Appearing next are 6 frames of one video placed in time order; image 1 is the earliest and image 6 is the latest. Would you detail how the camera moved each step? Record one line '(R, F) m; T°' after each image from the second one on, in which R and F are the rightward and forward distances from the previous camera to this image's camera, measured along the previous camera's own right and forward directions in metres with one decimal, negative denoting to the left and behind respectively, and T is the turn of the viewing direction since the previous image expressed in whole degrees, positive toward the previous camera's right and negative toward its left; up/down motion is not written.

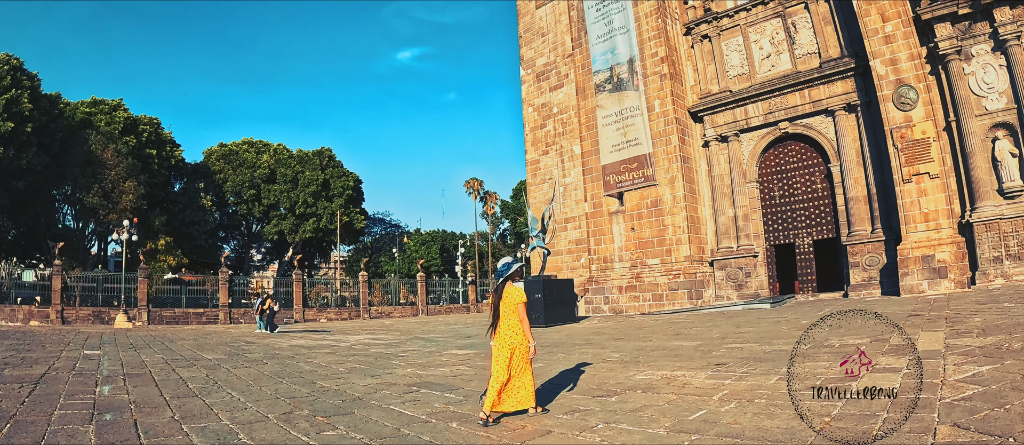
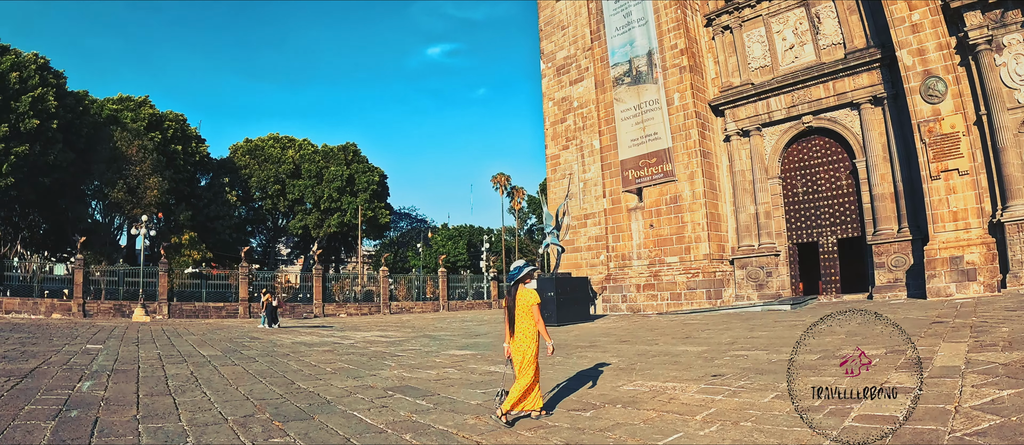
(+0.7, +0.2) m; -3°
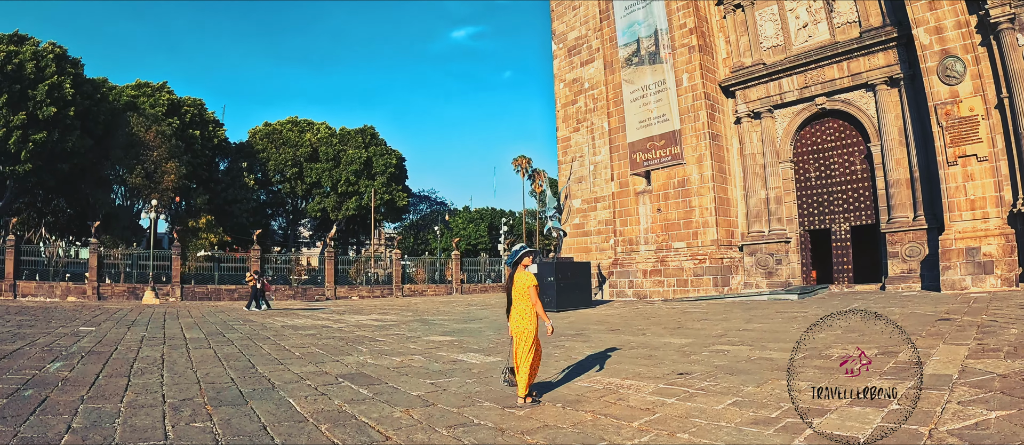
(+1.0, +0.2) m; -4°
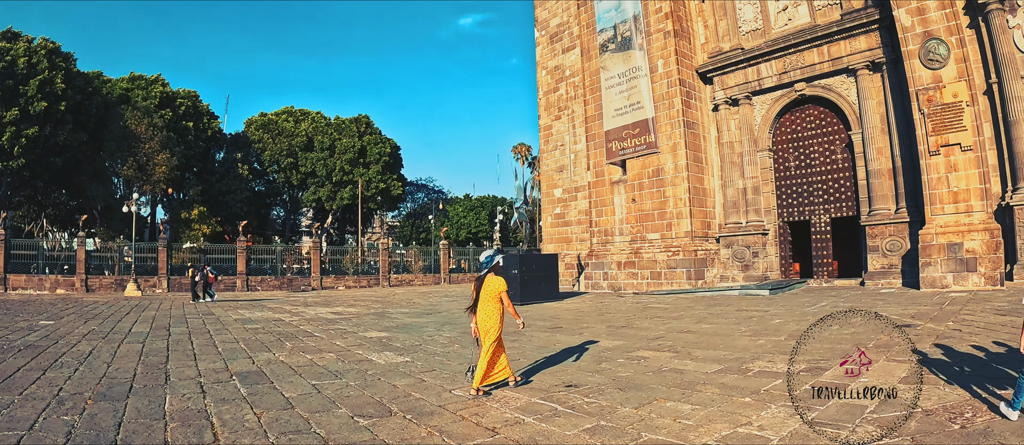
(+1.8, +0.2) m; -3°
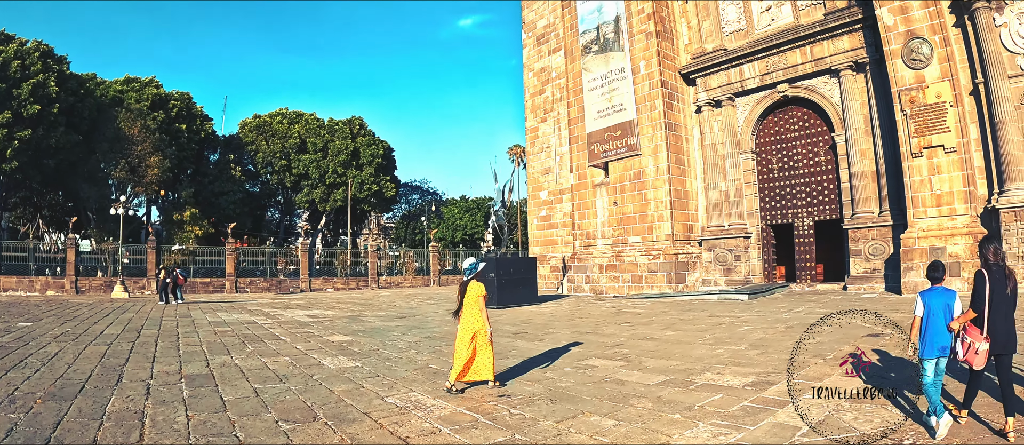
(+0.9, +0.1) m; -1°
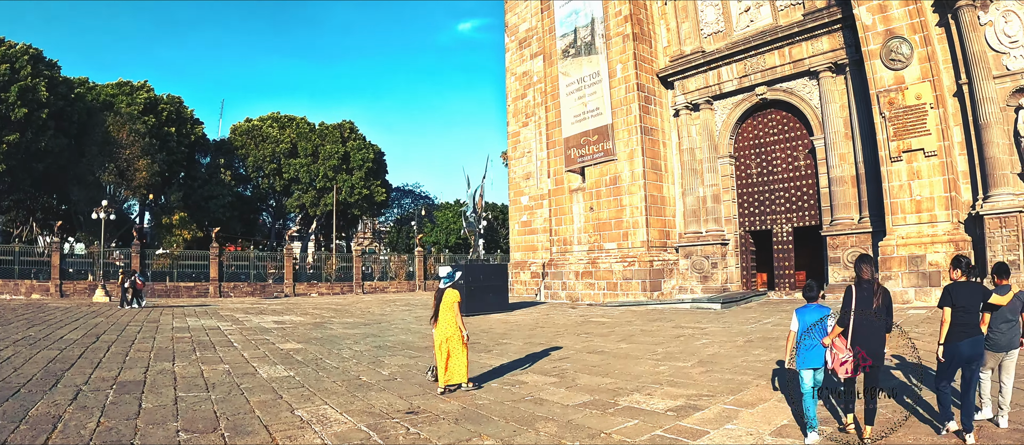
(+1.2, +0.2) m; -2°
